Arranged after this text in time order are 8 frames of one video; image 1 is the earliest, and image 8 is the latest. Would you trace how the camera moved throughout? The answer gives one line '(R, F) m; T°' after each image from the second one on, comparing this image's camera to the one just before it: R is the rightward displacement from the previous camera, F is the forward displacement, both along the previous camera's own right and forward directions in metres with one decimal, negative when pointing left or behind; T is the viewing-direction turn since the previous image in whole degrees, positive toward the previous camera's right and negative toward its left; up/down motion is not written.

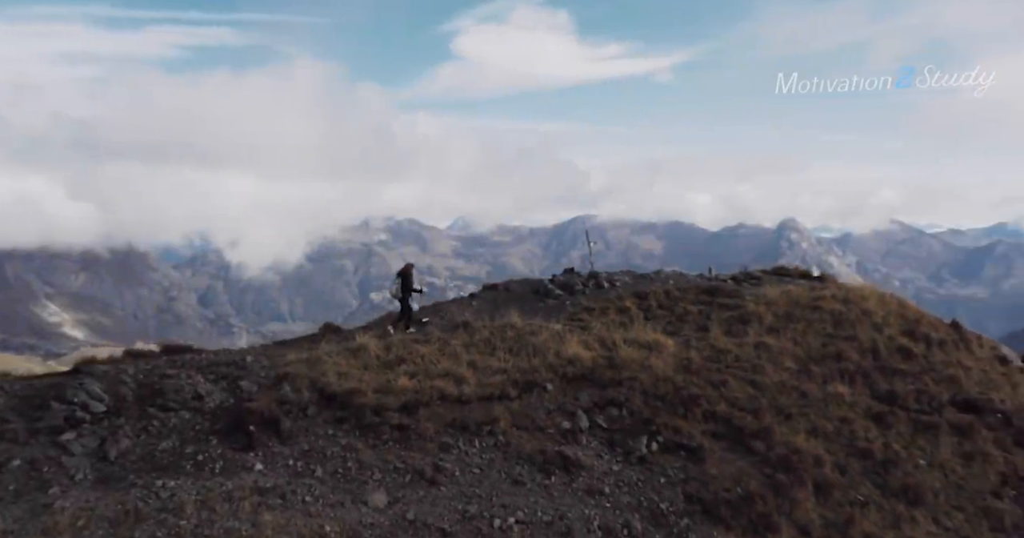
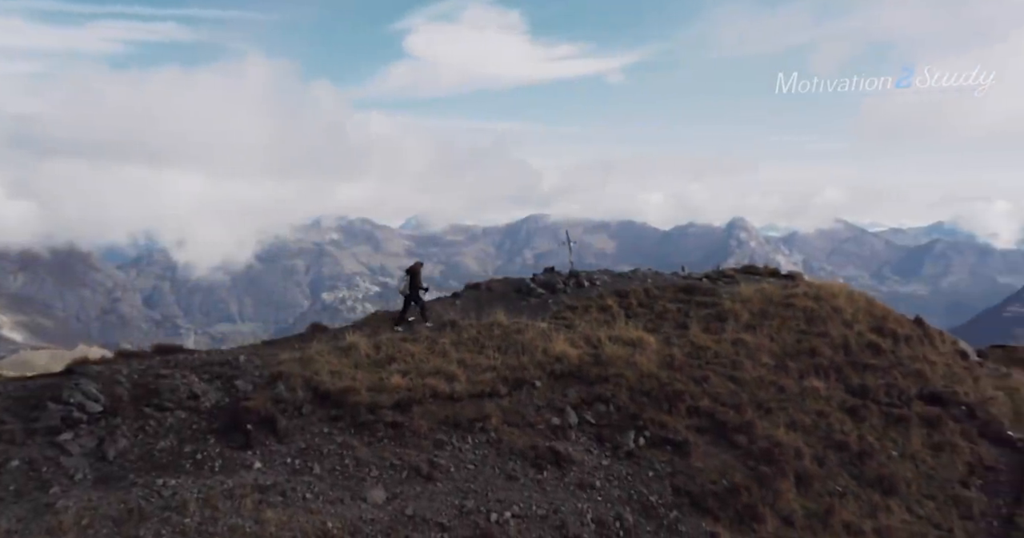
(-0.5, -0.3) m; +2°
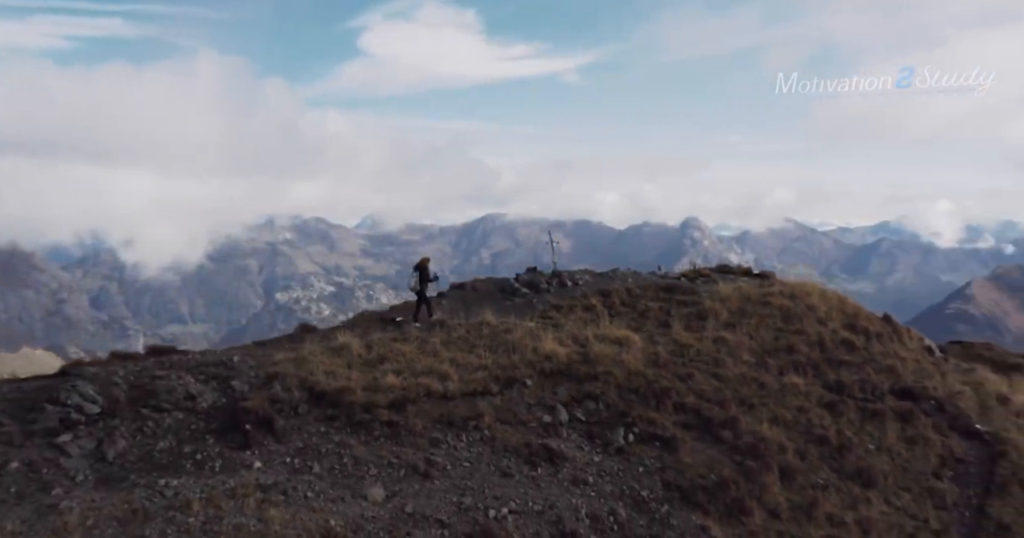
(-0.5, -0.2) m; +2°
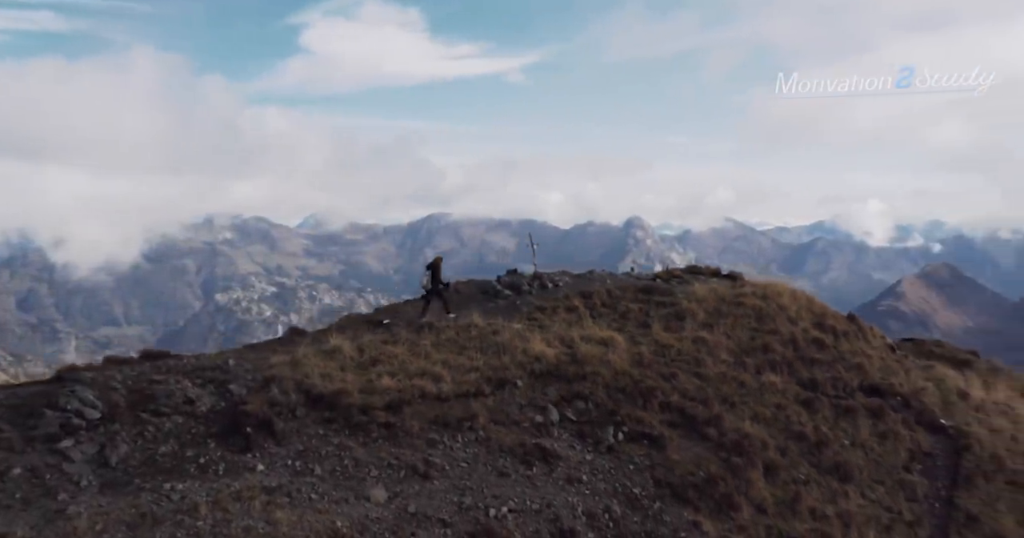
(-0.7, -0.2) m; +3°
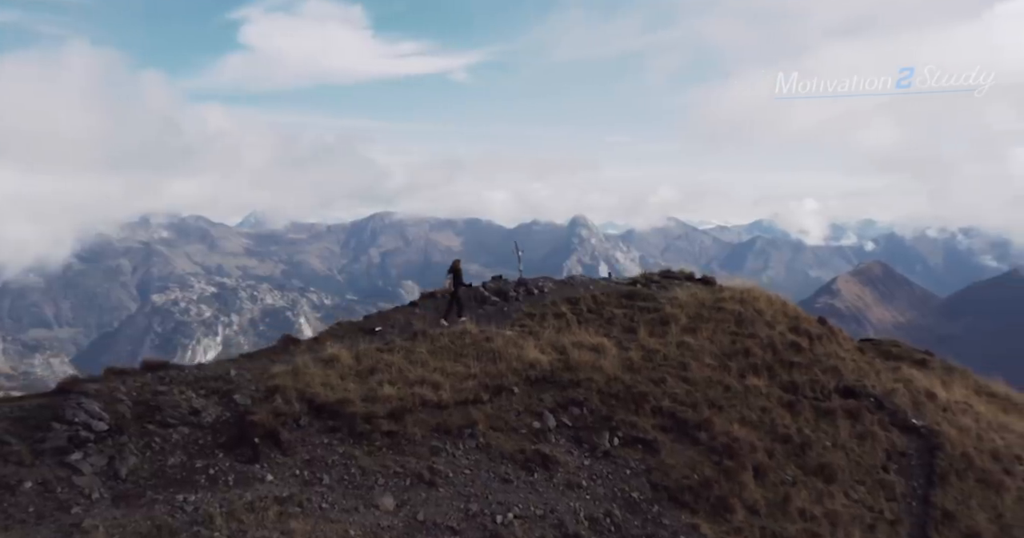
(-0.7, -0.2) m; +3°
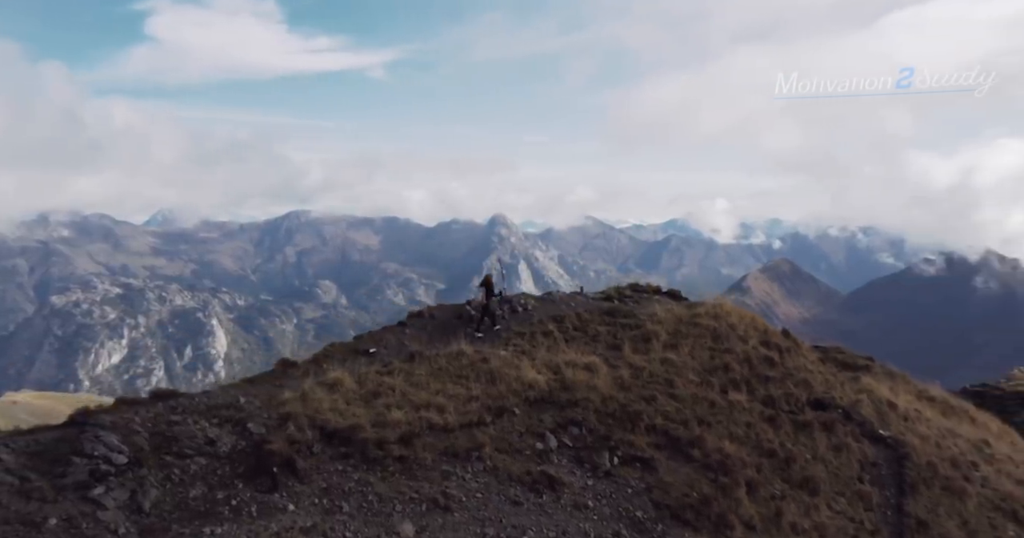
(-1.2, -0.2) m; +4°
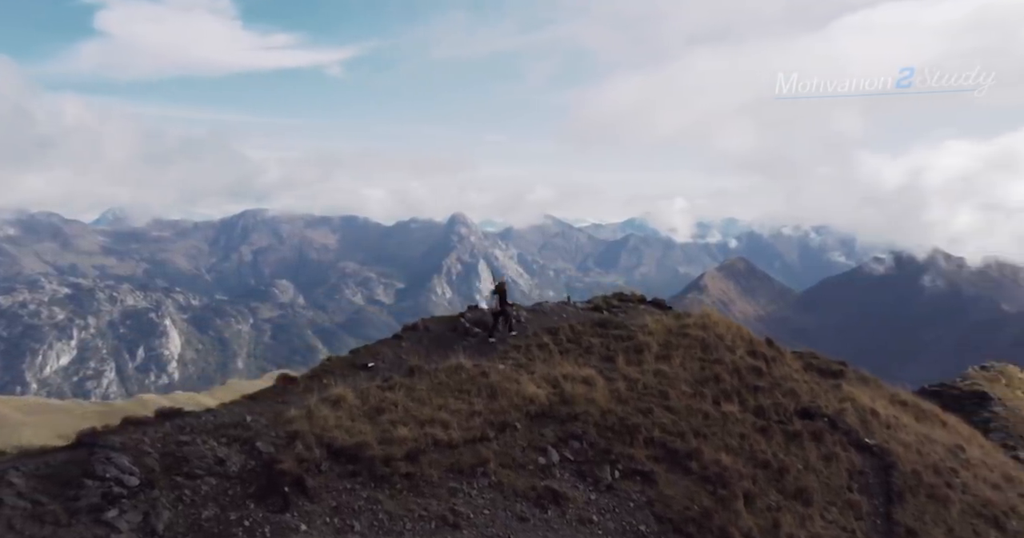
(-0.6, -0.1) m; +2°
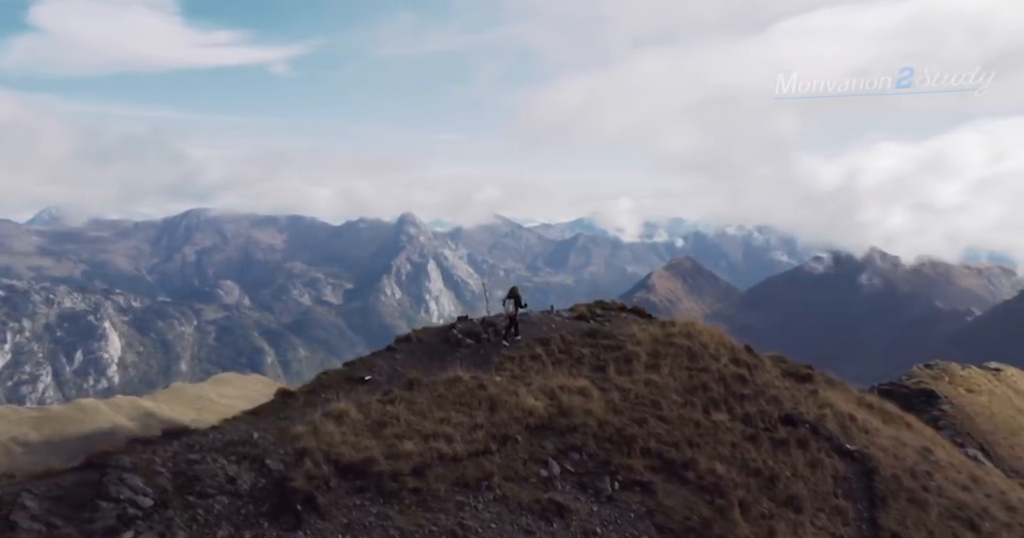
(-0.7, -0.1) m; +2°
